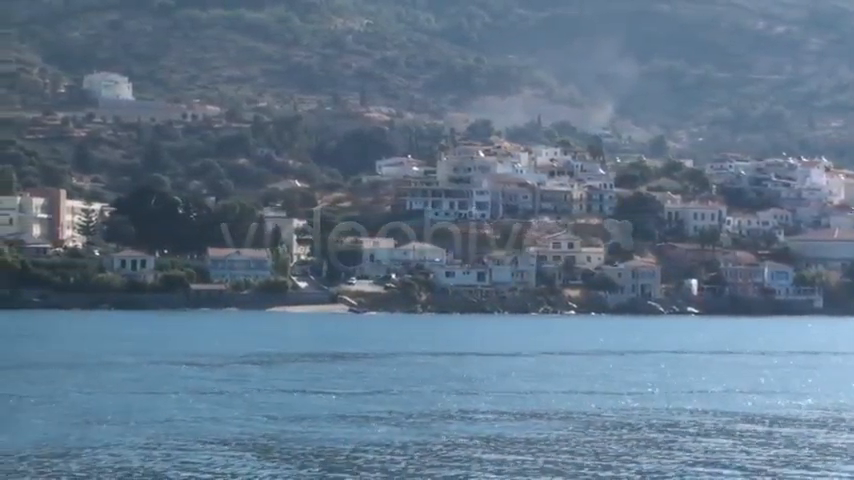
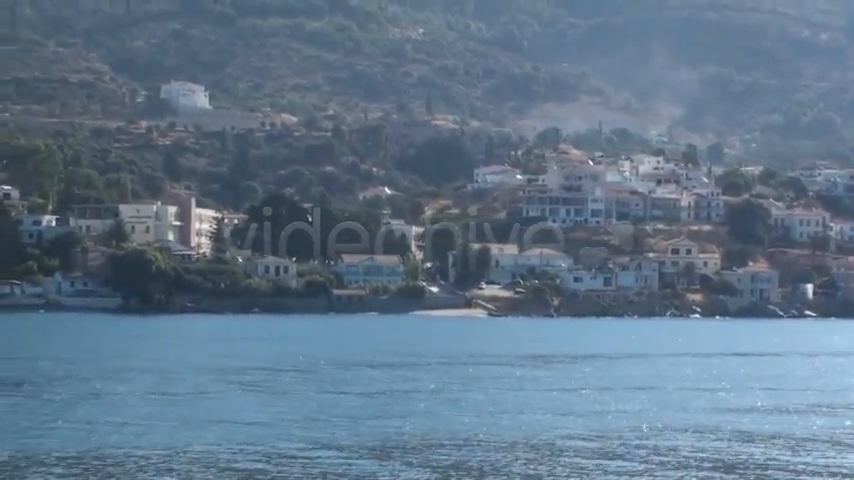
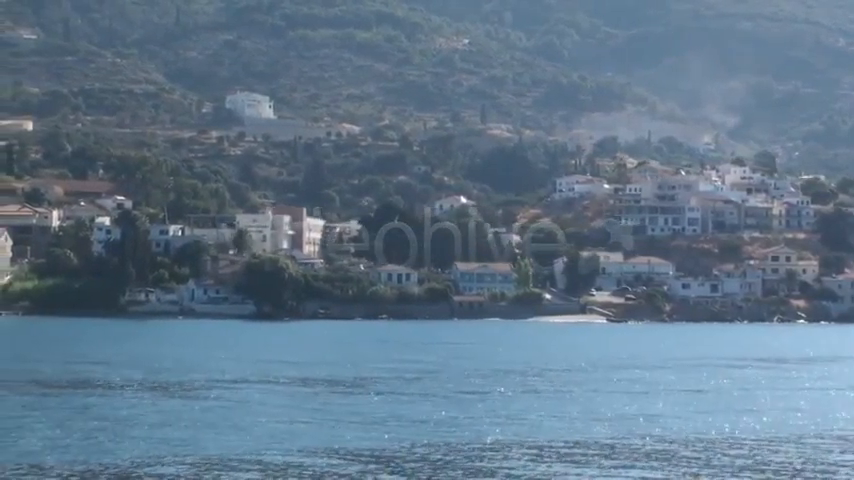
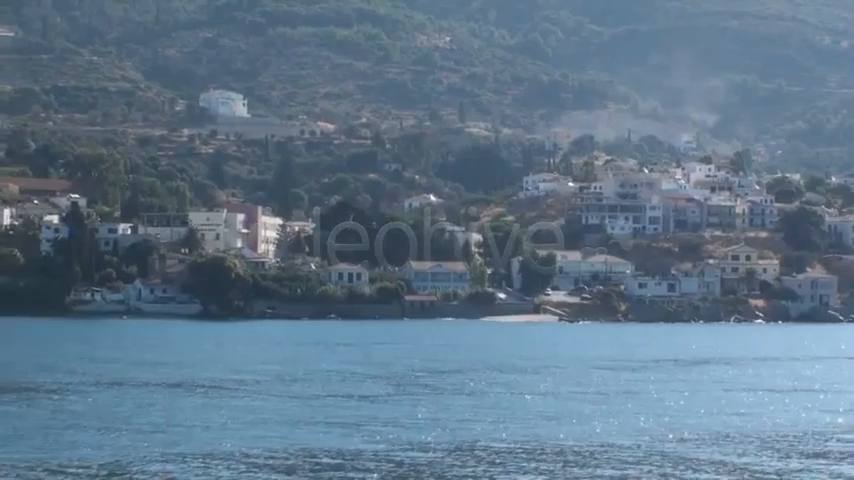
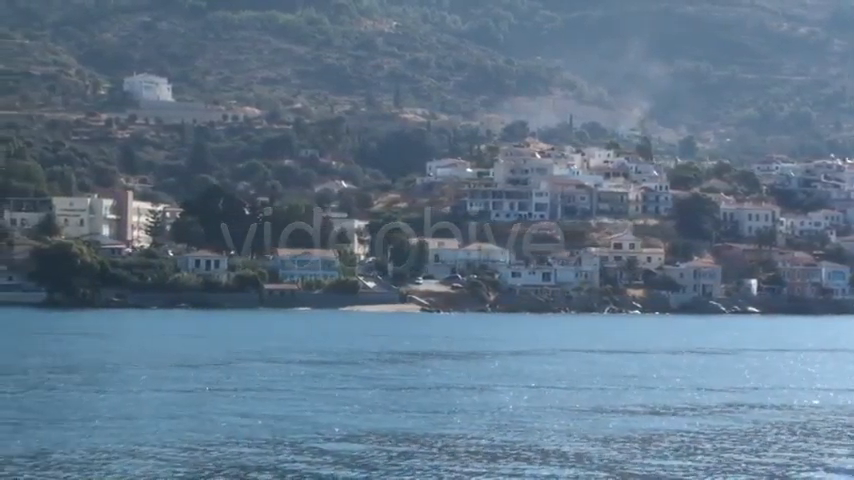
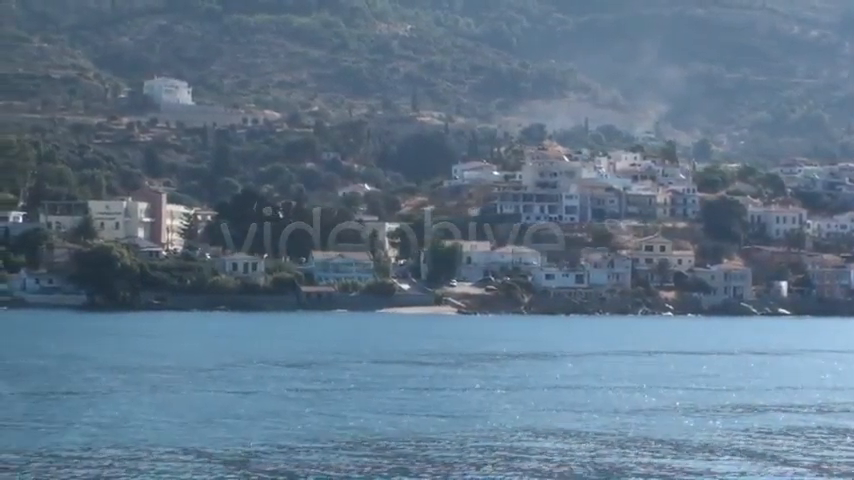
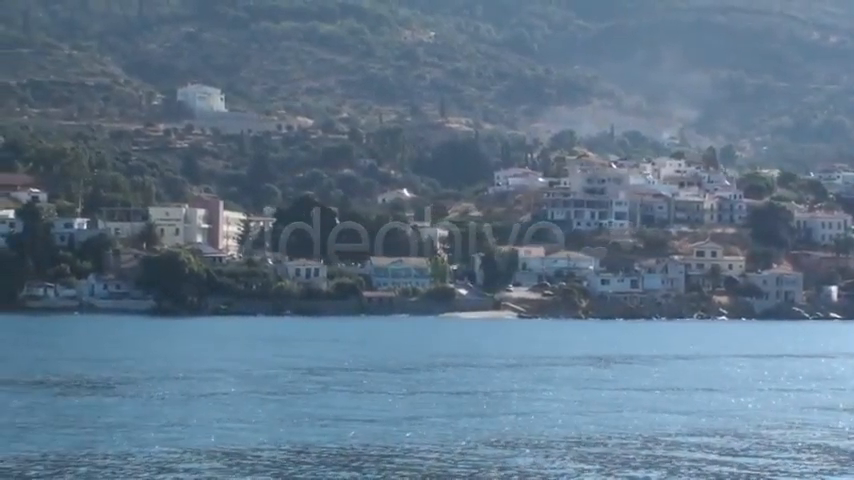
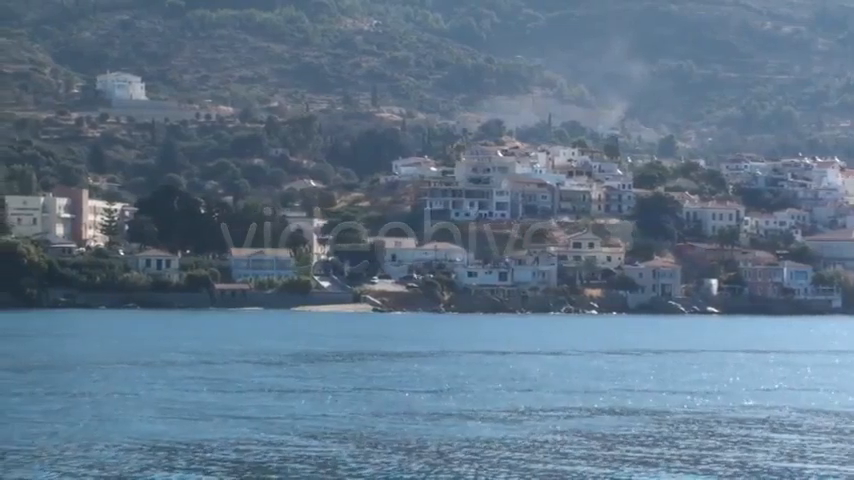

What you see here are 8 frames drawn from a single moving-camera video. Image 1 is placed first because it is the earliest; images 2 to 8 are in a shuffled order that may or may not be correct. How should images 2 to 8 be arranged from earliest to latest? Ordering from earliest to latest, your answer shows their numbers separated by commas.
8, 5, 6, 2, 7, 4, 3
